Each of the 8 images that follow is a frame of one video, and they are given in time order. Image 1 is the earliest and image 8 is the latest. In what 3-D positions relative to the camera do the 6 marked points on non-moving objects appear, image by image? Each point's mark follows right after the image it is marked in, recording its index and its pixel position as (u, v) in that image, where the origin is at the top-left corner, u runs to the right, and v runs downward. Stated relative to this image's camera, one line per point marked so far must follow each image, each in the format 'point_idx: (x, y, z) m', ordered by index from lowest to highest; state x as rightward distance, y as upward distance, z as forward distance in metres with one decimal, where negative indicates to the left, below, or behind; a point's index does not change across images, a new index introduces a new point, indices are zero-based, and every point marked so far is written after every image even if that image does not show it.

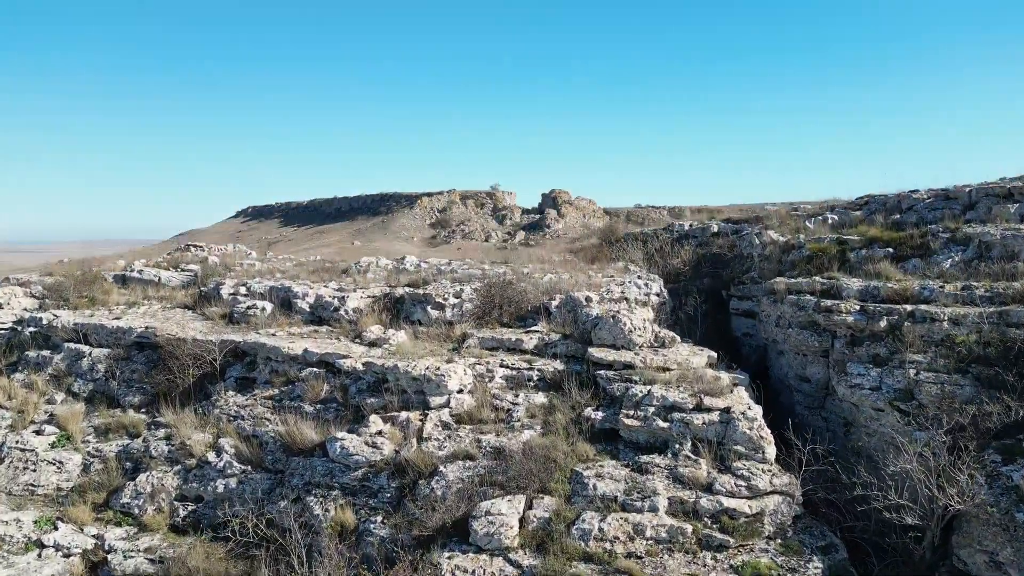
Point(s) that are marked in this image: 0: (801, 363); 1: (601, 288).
0: (+1.7, -0.4, +4.2) m
1: (+0.7, 0.0, +5.5) m
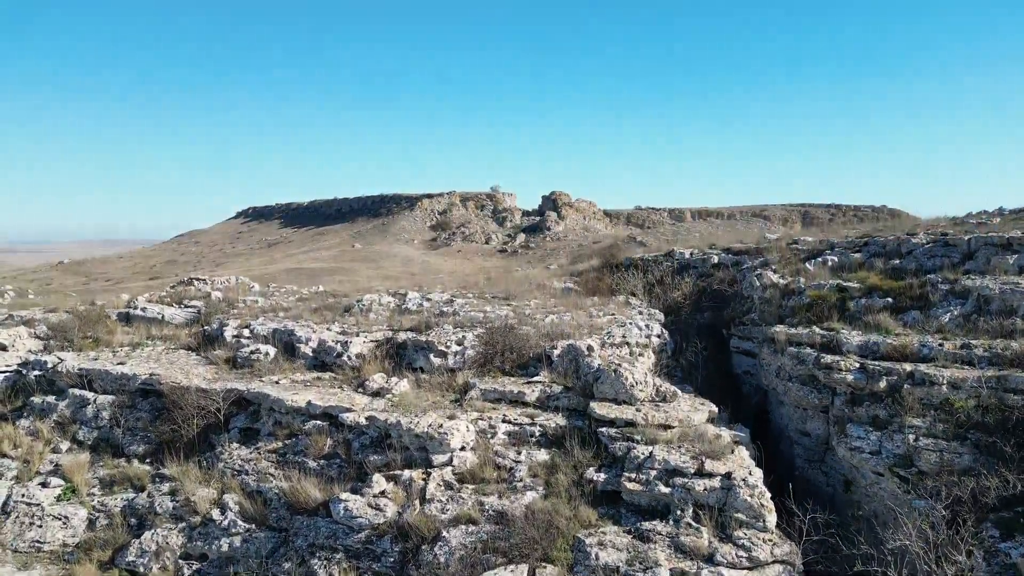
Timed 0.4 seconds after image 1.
0: (+1.7, -0.8, +4.2) m
1: (+0.7, -0.3, +5.5) m
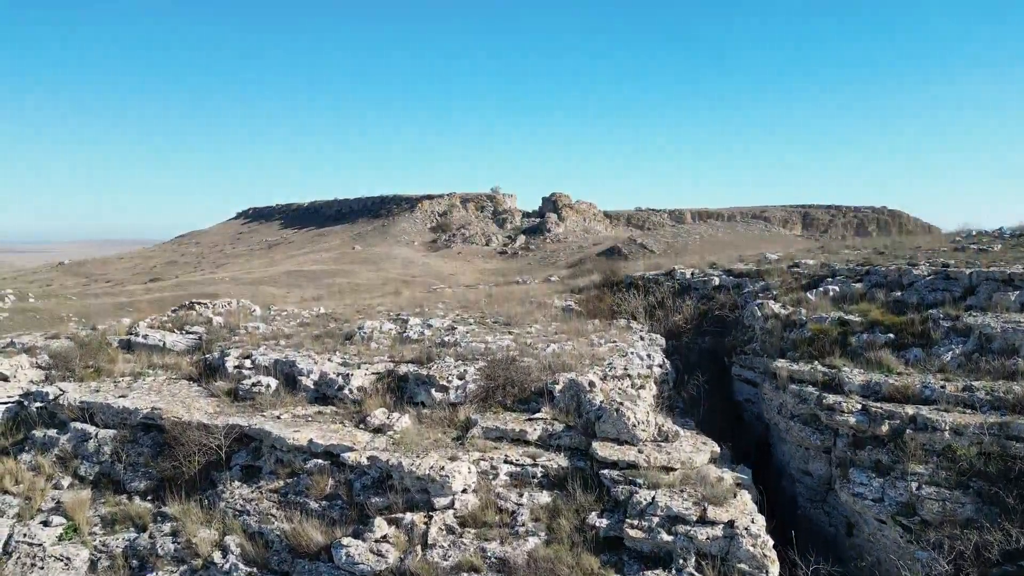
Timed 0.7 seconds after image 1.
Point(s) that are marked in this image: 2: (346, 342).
0: (+1.7, -1.0, +4.2) m
1: (+0.7, -0.6, +5.5) m
2: (-1.4, -0.5, +6.0) m
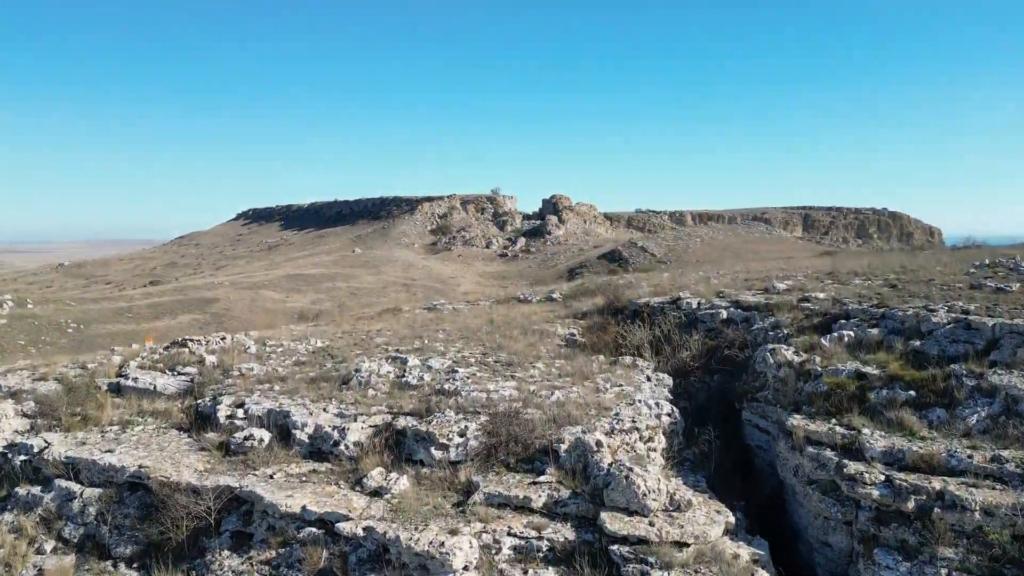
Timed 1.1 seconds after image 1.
0: (+1.7, -1.3, +4.0) m
1: (+0.7, -0.9, +5.3) m
2: (-1.4, -0.8, +5.8) m
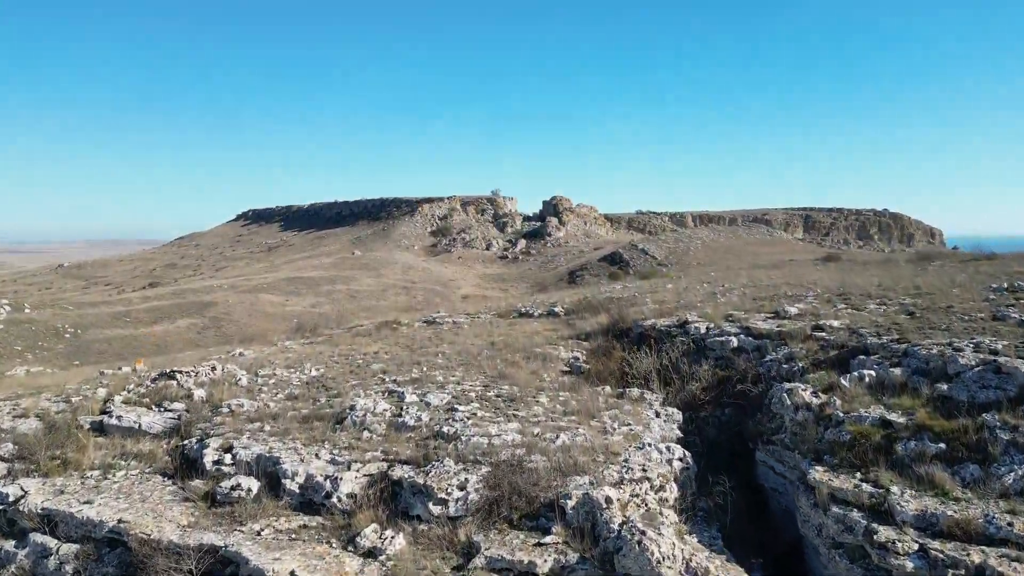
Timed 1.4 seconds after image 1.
0: (+1.8, -1.6, +3.7) m
1: (+0.7, -1.2, +5.0) m
2: (-1.3, -1.1, +5.5) m
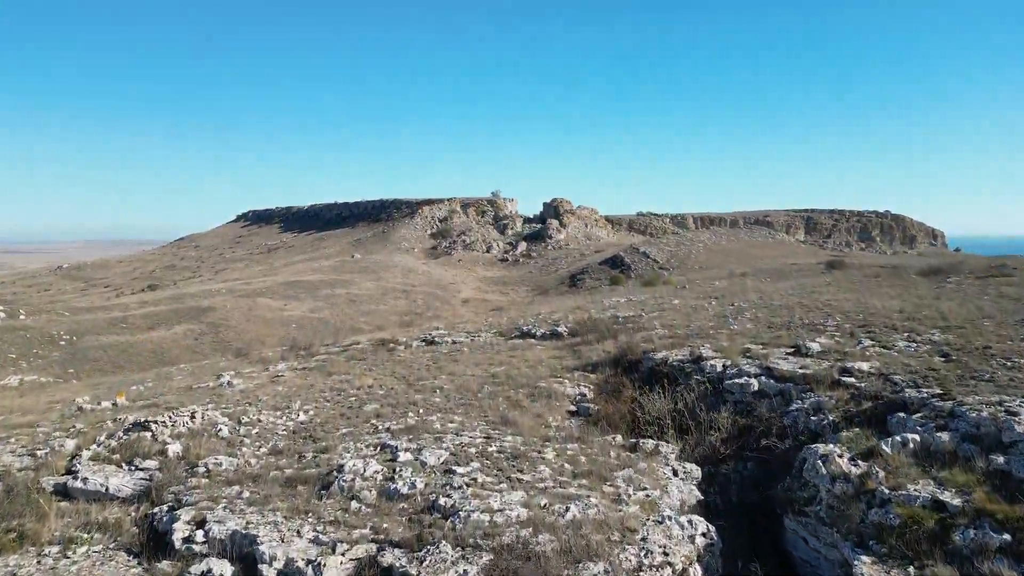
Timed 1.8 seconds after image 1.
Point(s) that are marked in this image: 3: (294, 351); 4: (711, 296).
0: (+1.8, -2.0, +3.2) m
1: (+0.8, -1.5, +4.5) m
2: (-1.3, -1.4, +5.0) m
3: (-5.1, -1.5, +16.8) m
4: (+5.1, -0.2, +18.1) m
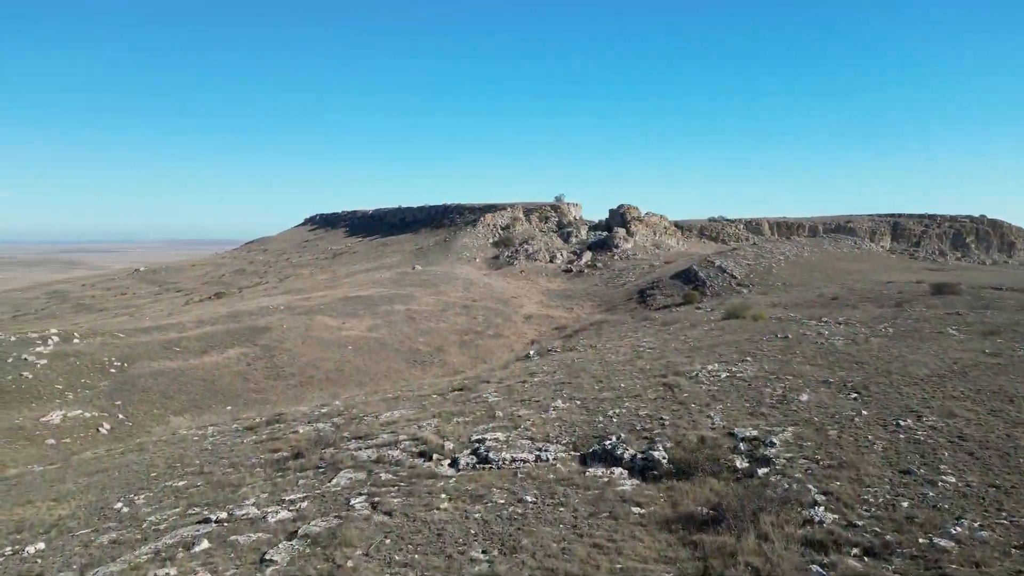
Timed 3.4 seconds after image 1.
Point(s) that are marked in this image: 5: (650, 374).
0: (+2.0, -3.5, -0.3) m
1: (+1.1, -3.1, +1.1) m
2: (-0.9, -3.0, +1.7) m
3: (-3.7, -3.0, +13.8) m
4: (+6.6, -1.8, +14.3) m
5: (+3.4, -2.1, +17.8) m
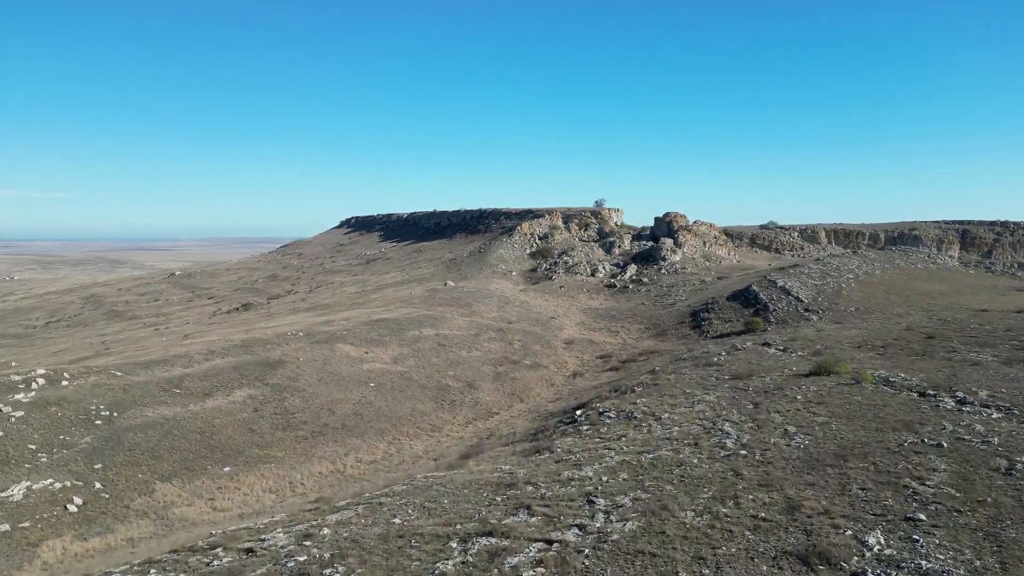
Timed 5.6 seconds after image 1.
0: (+2.0, -5.6, -6.1) m
1: (+1.2, -5.2, -4.7) m
2: (-0.8, -5.0, -4.0) m
3: (-3.0, -5.0, +8.2) m
4: (+7.3, -3.9, +8.2) m
5: (+4.3, -4.2, +11.8) m
